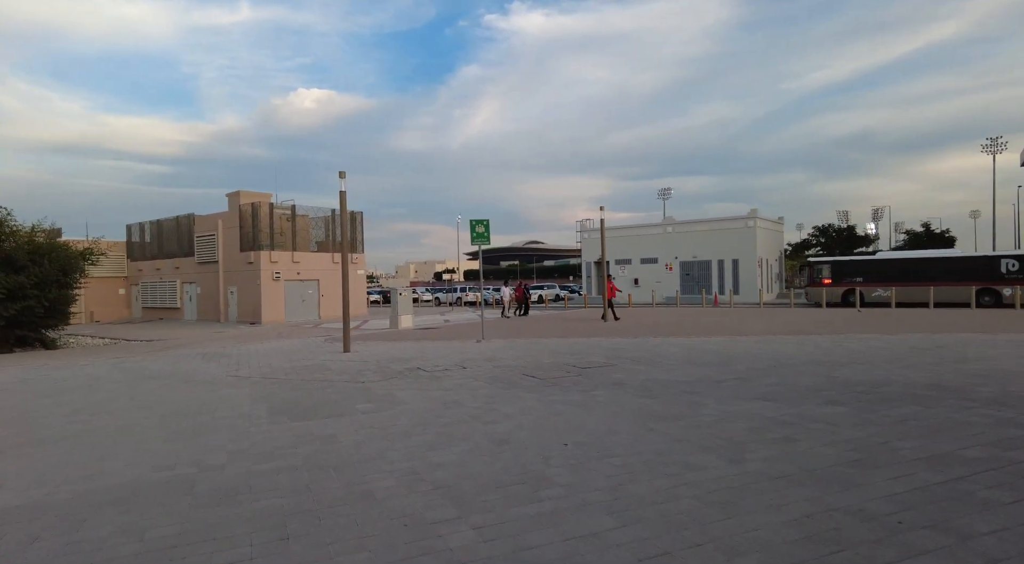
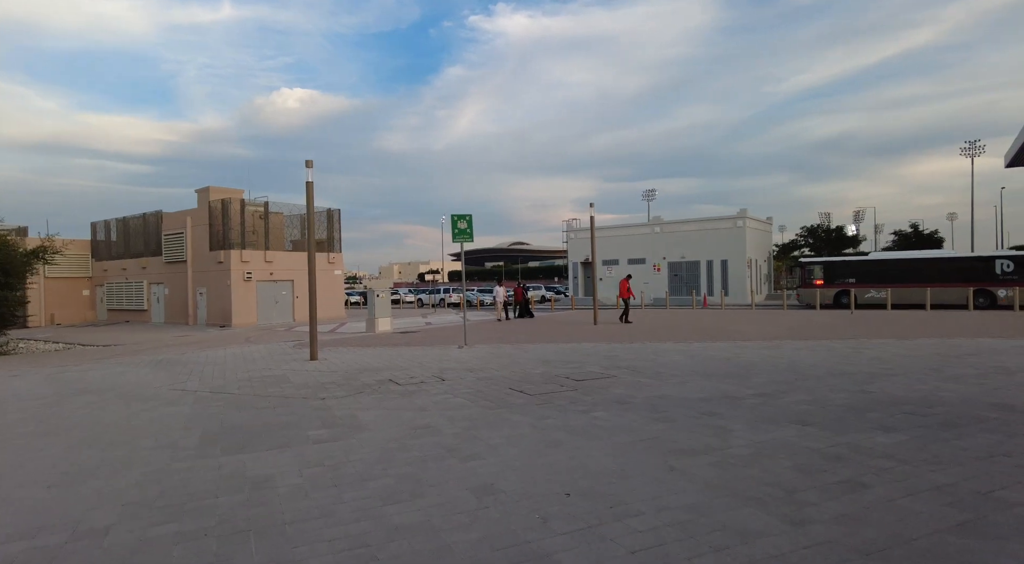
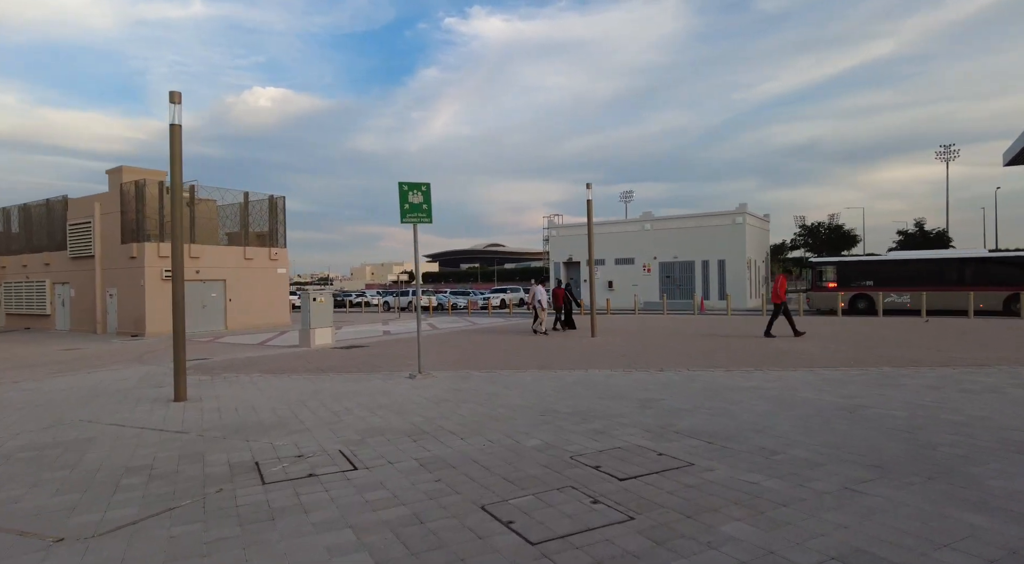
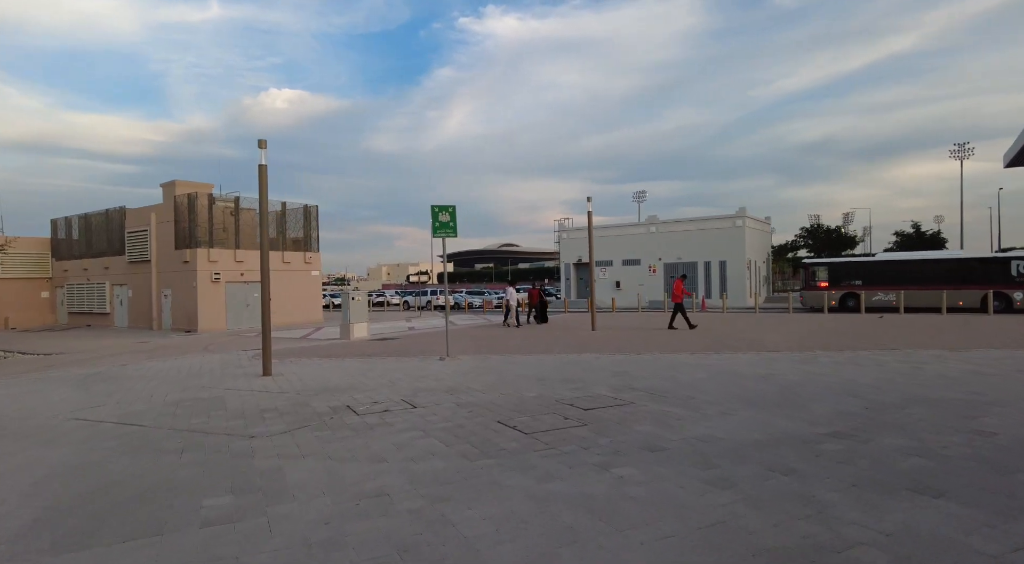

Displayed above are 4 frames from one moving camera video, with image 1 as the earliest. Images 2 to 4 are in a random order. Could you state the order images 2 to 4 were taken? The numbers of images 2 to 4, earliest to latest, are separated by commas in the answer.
2, 4, 3
